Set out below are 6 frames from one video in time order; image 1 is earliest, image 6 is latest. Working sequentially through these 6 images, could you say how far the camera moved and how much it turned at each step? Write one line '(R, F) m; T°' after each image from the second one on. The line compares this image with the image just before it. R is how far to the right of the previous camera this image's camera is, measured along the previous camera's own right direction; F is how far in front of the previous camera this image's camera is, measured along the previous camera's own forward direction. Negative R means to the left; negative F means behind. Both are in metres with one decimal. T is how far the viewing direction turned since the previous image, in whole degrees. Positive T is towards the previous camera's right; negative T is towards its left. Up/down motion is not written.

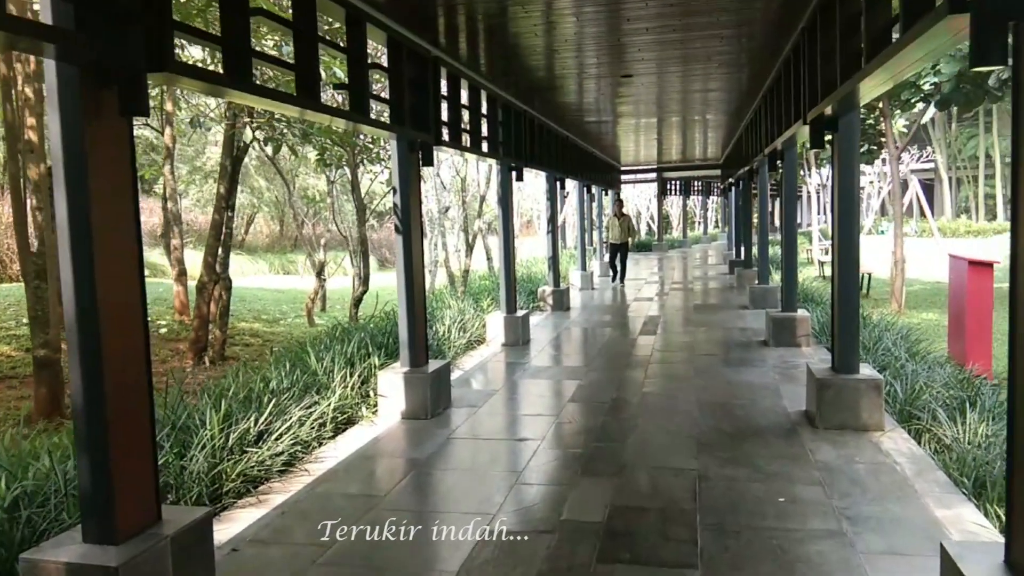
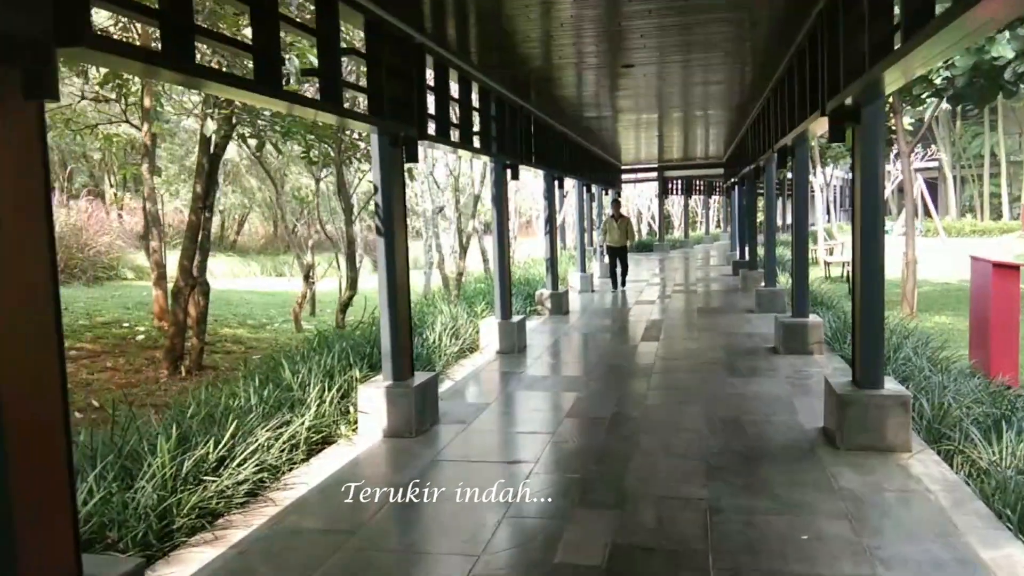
(+0.1, +0.5) m; 0°
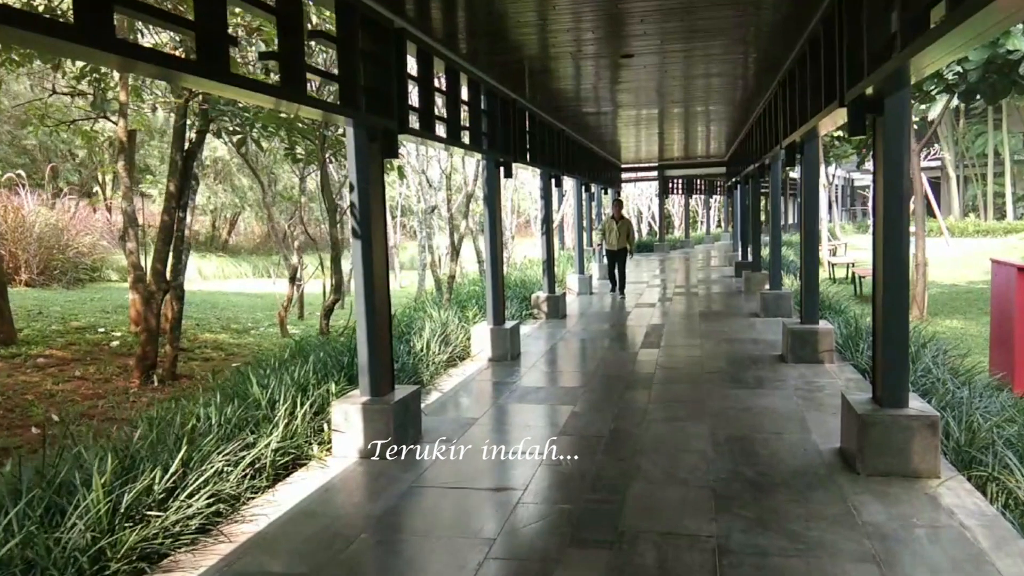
(+0.1, +0.5) m; 0°
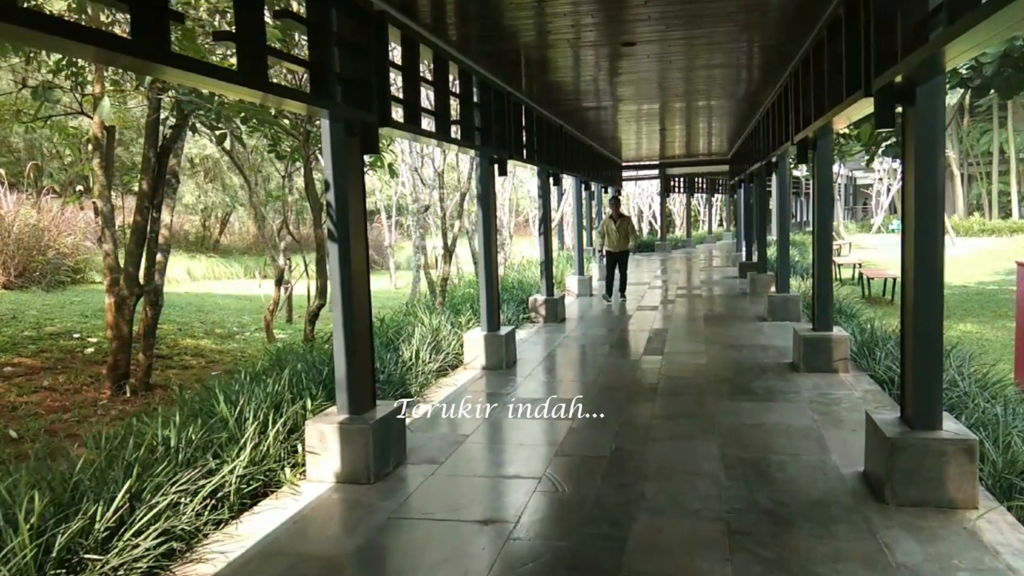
(0.0, +0.5) m; 0°
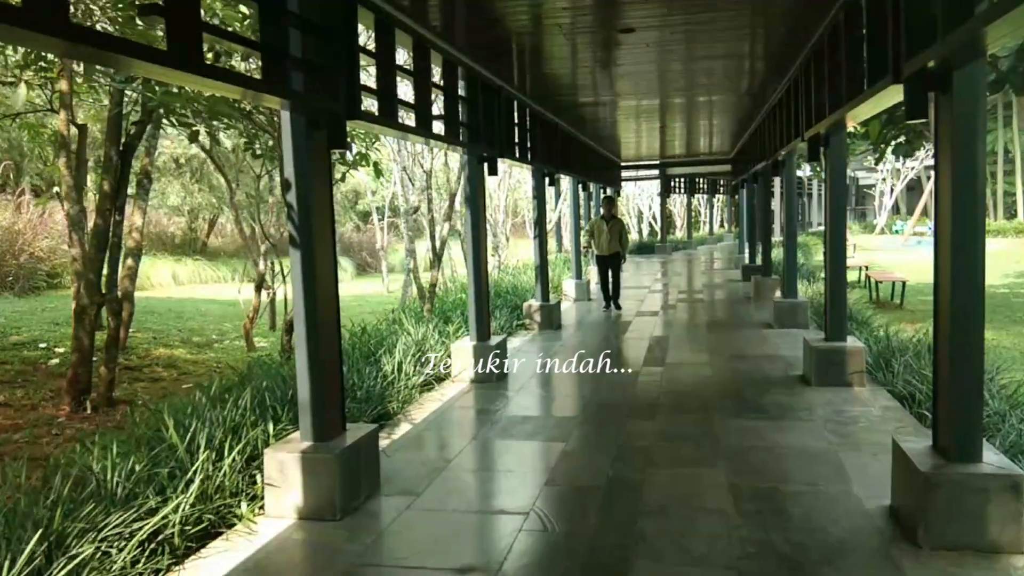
(+0.1, +0.5) m; 0°
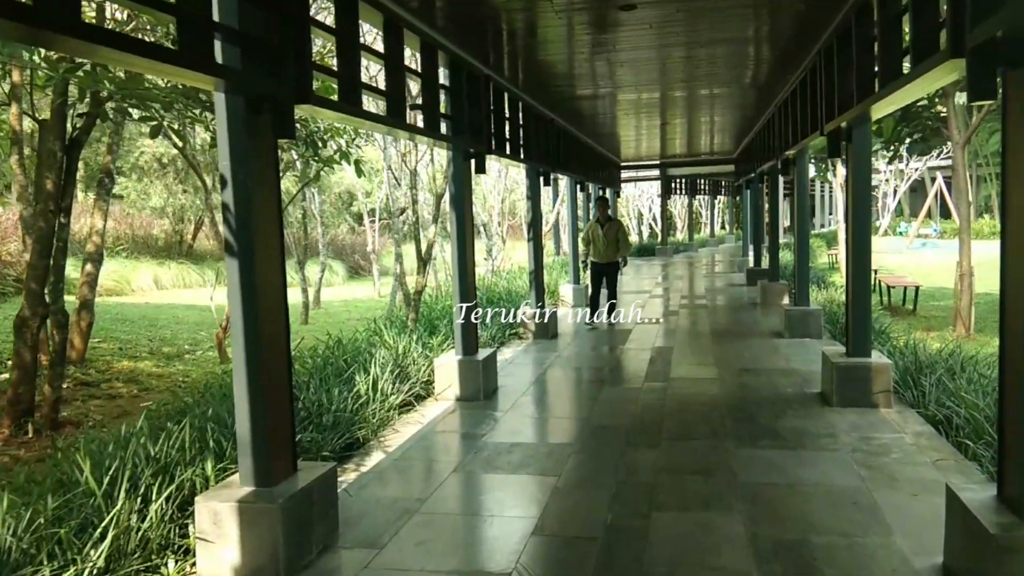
(+0.1, +0.7) m; 0°
